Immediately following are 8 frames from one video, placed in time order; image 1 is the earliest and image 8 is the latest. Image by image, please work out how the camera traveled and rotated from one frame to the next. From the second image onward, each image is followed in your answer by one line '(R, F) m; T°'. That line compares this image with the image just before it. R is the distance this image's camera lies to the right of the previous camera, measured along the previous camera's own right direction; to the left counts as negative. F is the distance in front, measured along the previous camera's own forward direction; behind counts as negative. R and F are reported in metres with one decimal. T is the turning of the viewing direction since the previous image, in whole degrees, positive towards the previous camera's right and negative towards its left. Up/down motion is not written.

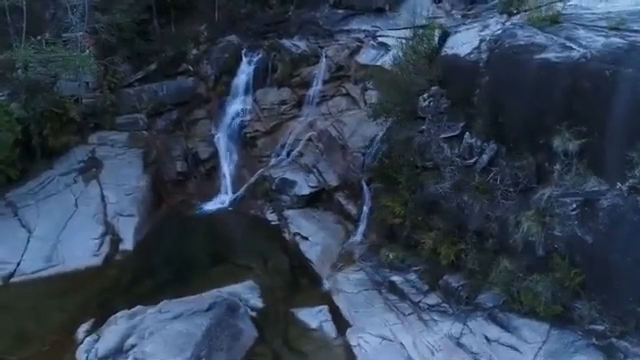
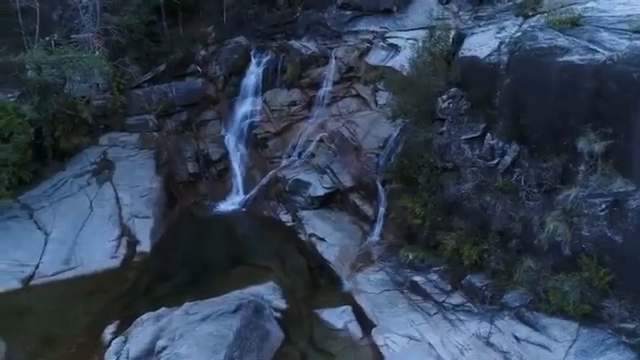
(-0.4, -0.1) m; +1°
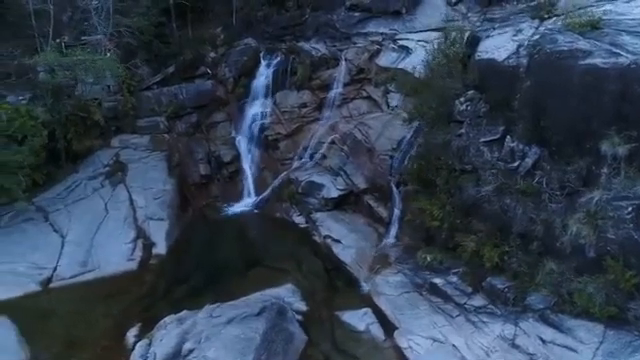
(-0.3, 0.0) m; 0°
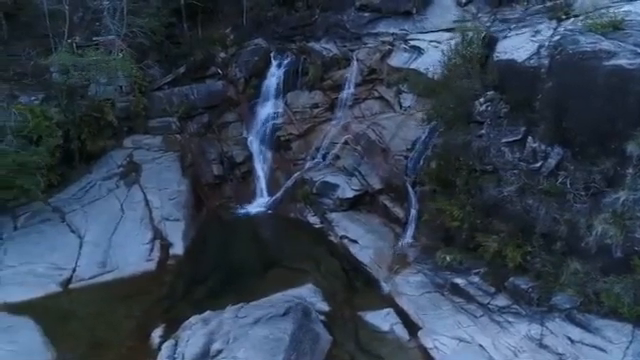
(-0.3, 0.0) m; 0°
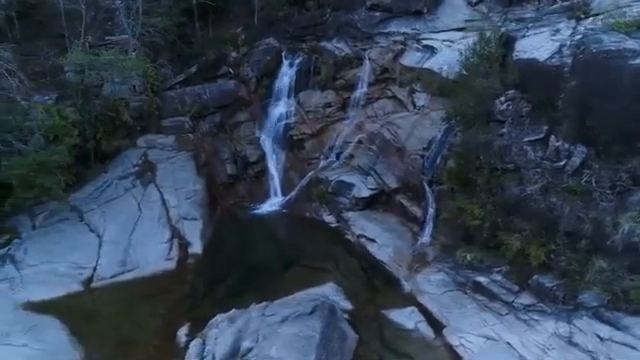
(-0.3, 0.0) m; 0°
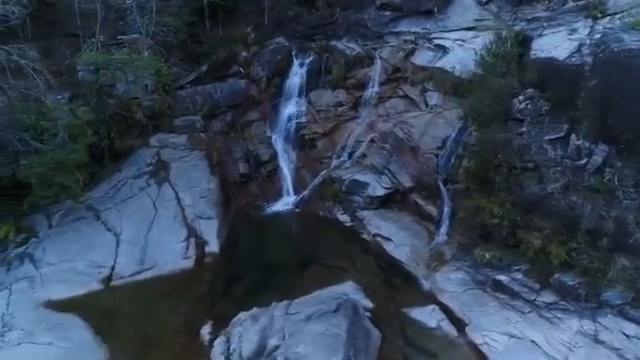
(-0.3, 0.0) m; 0°
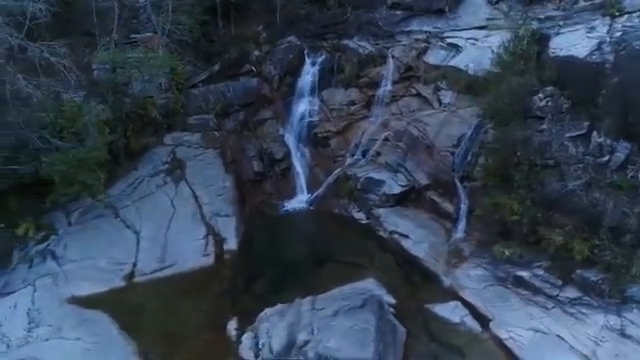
(-0.3, -0.1) m; 0°
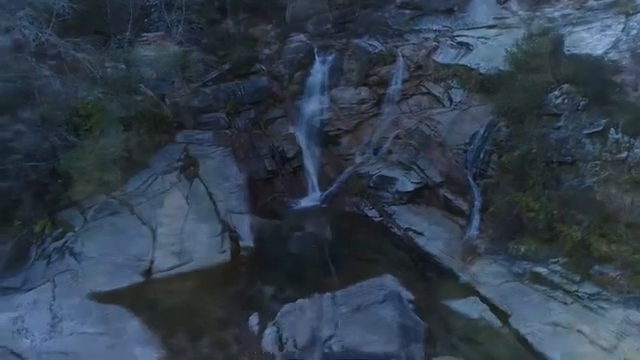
(-0.3, -0.1) m; 0°
